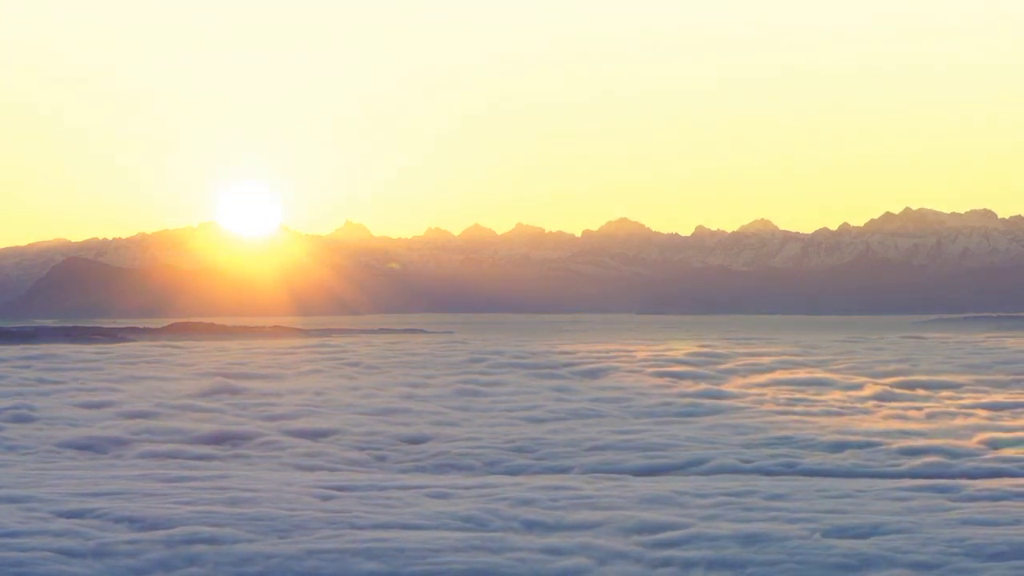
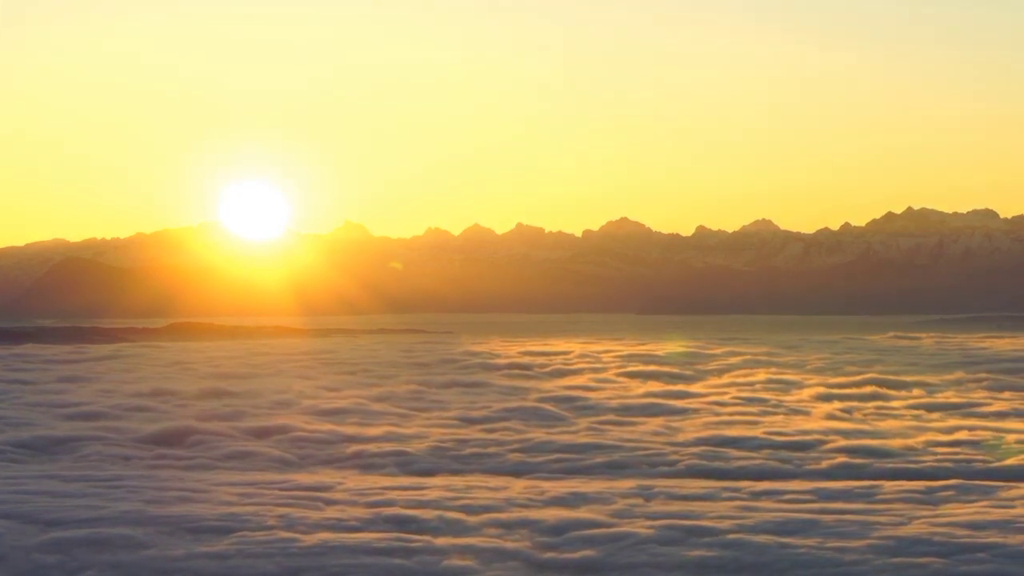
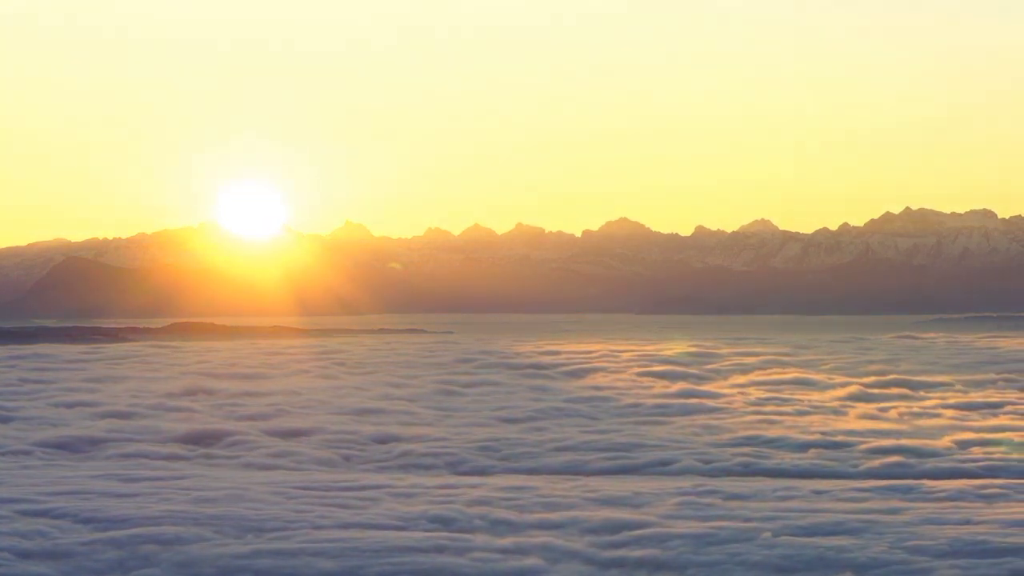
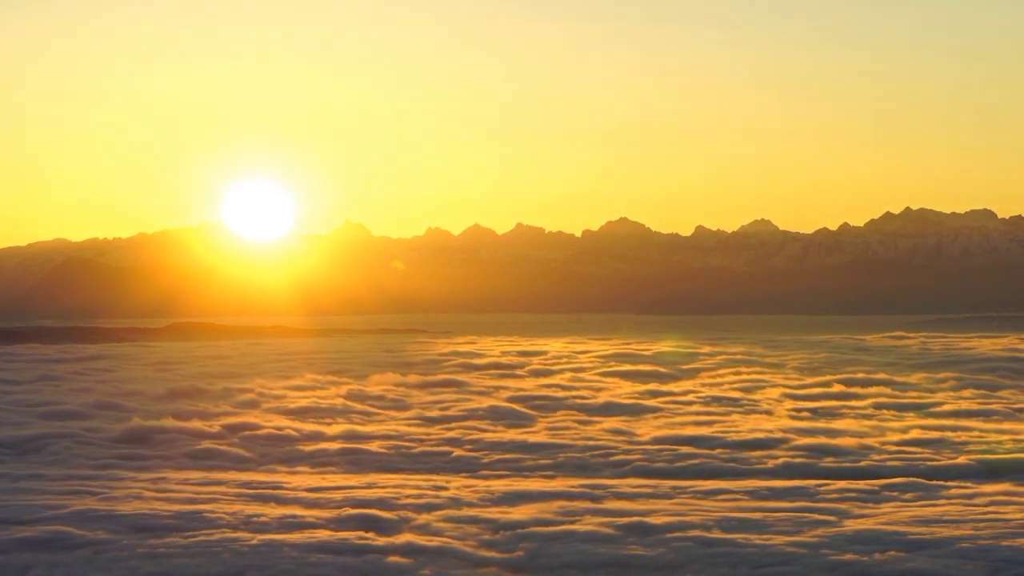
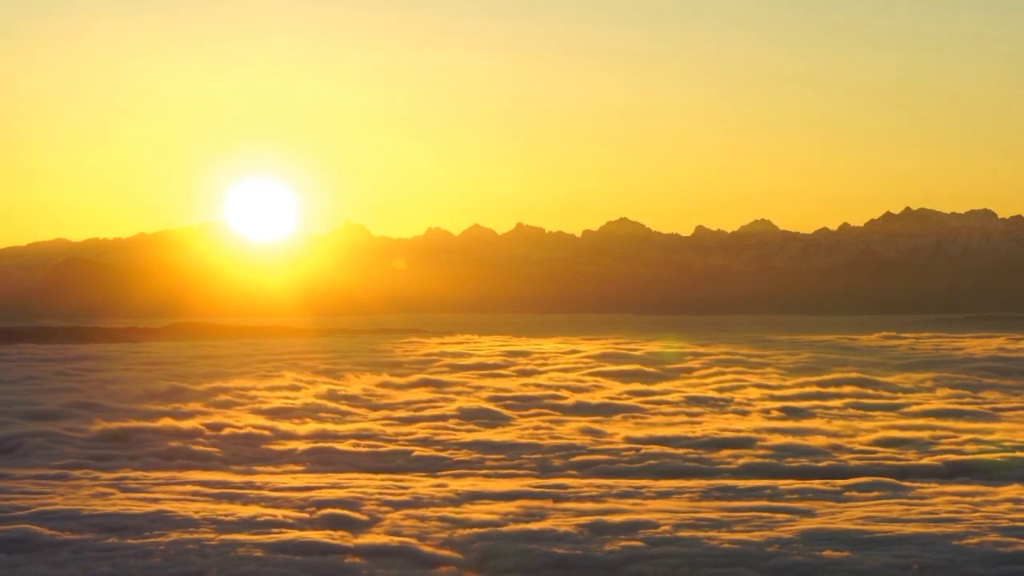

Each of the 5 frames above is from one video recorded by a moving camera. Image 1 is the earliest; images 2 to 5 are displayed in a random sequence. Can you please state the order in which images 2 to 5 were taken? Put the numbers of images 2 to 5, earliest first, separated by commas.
3, 2, 4, 5
